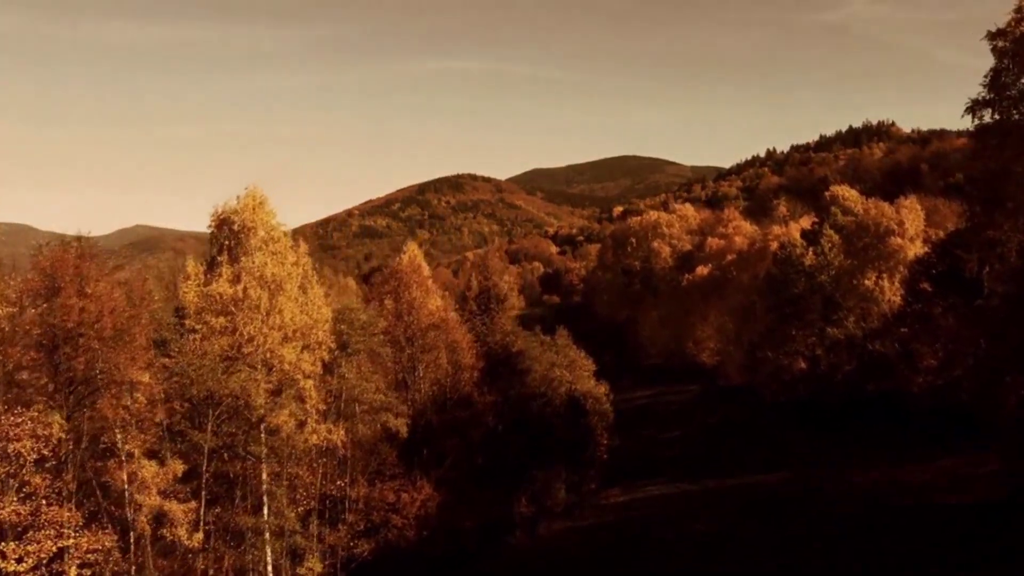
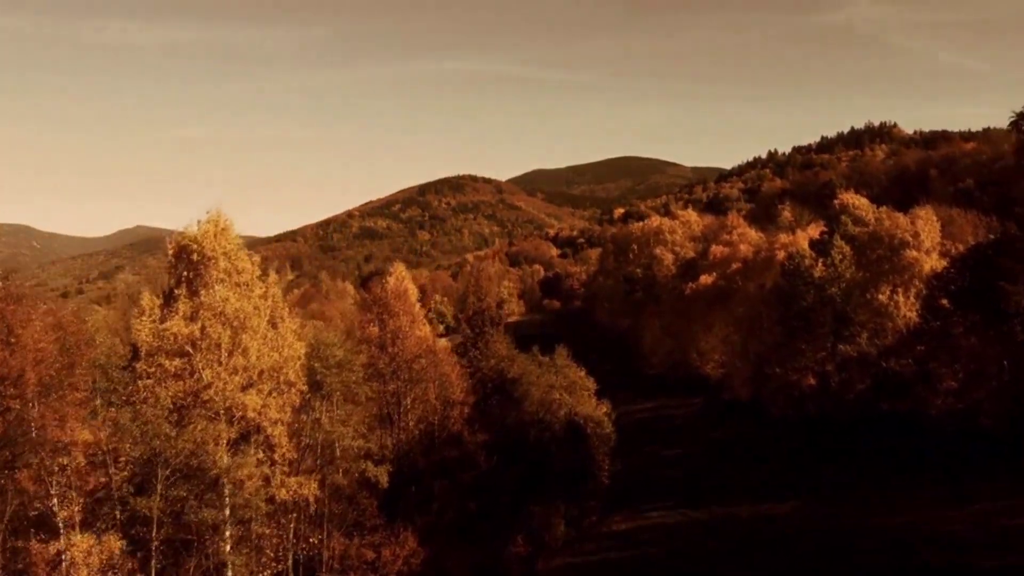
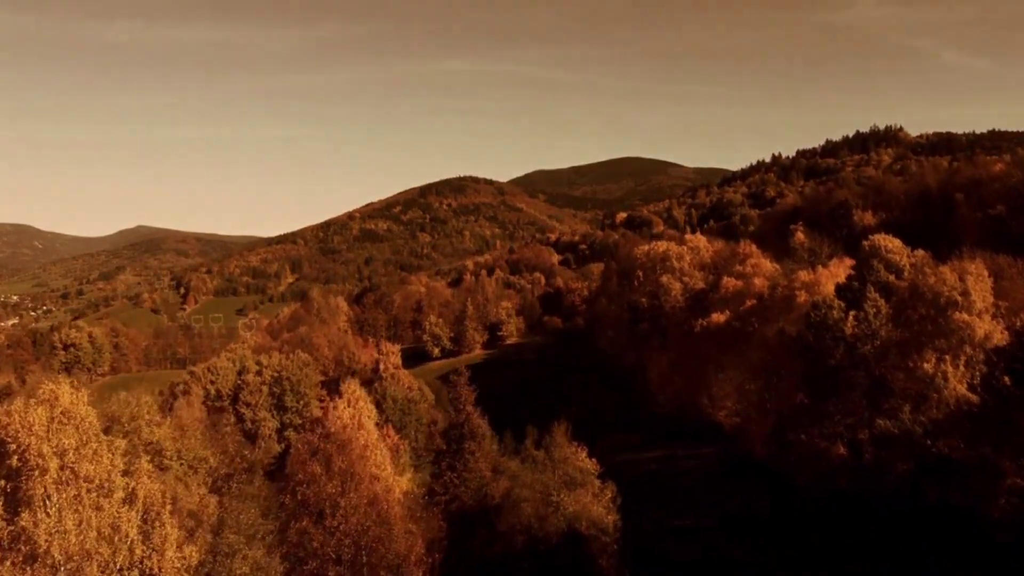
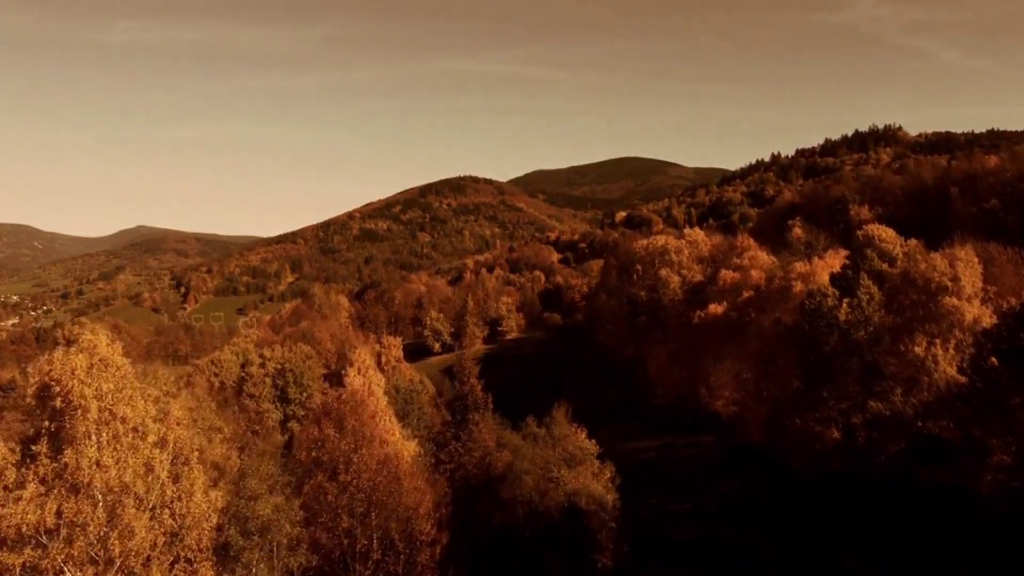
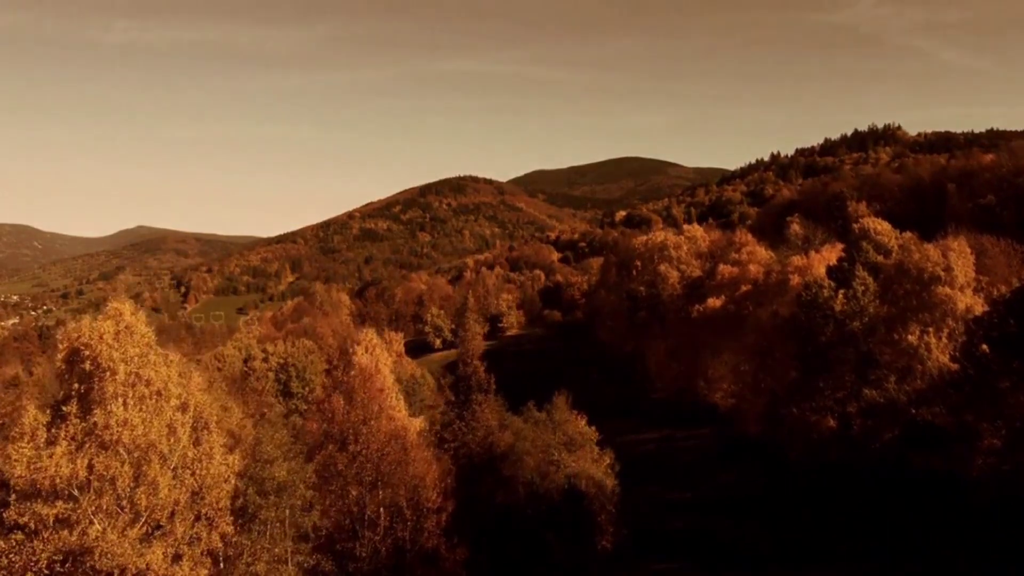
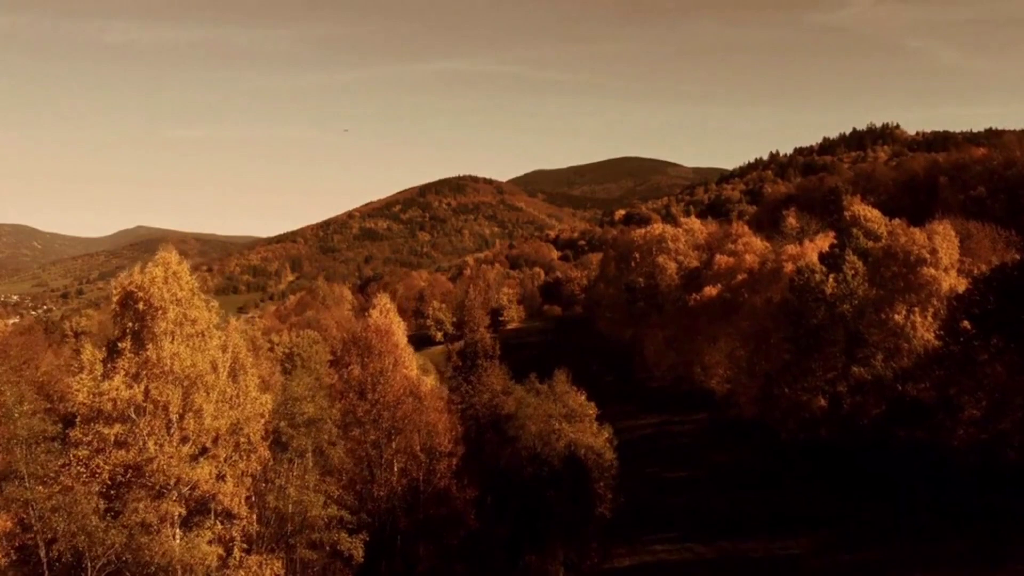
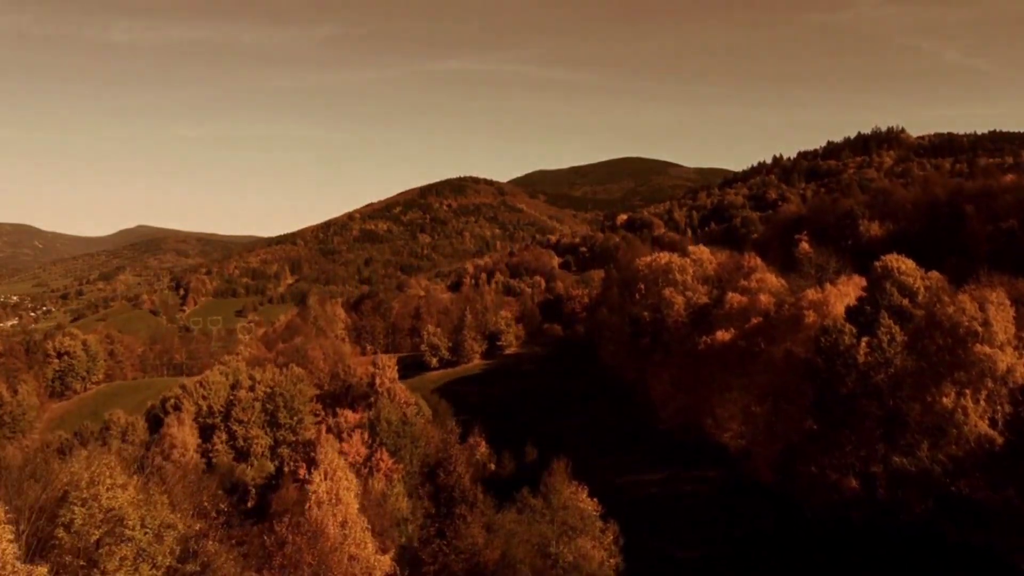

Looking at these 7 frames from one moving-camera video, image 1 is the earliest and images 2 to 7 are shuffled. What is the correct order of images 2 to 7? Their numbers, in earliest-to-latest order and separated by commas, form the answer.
2, 6, 5, 4, 3, 7
